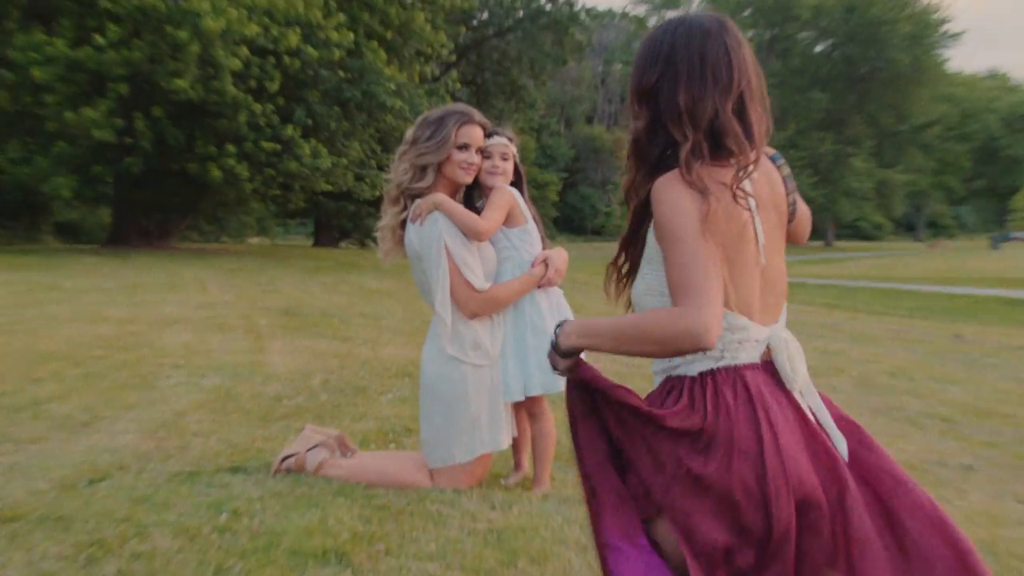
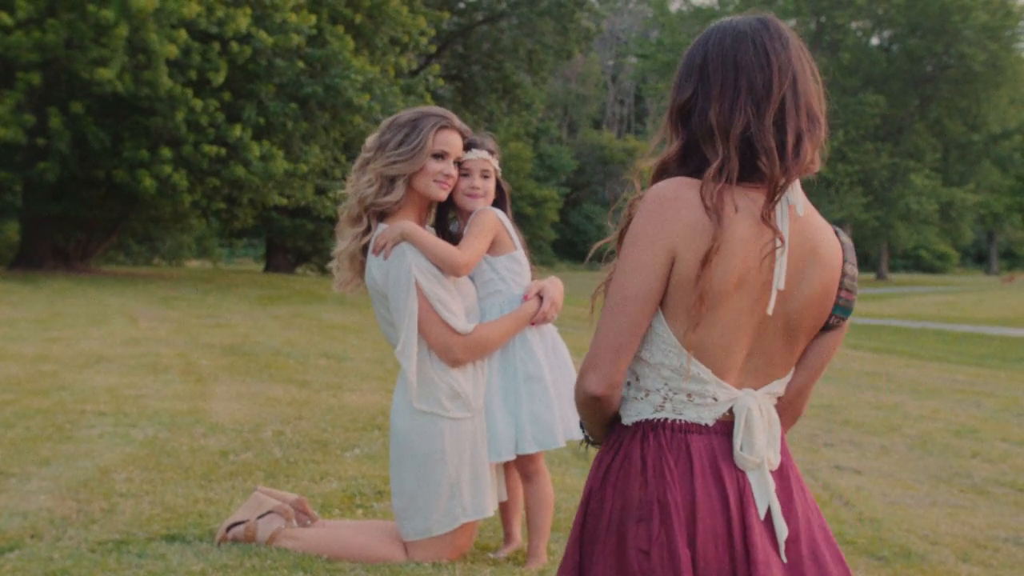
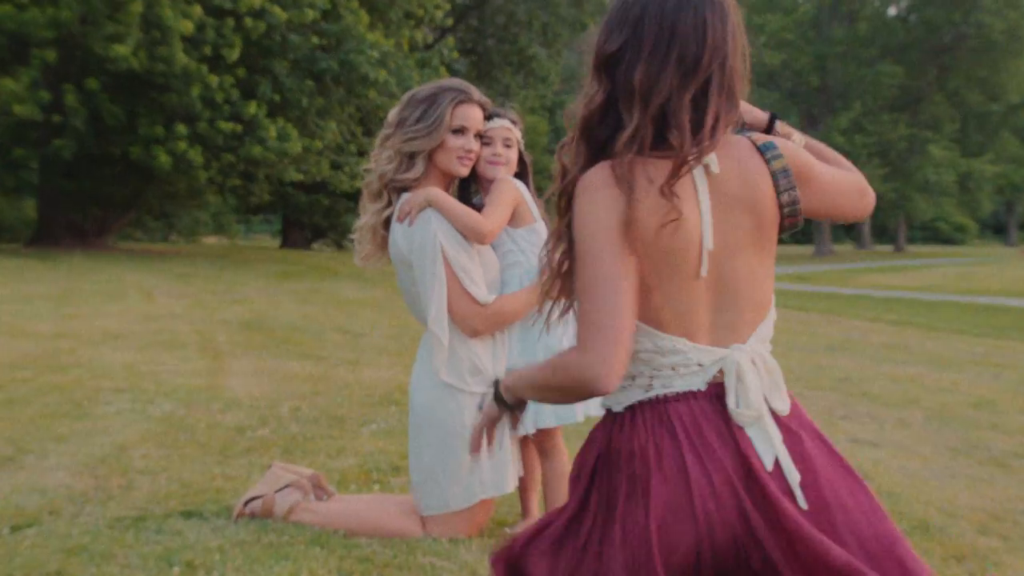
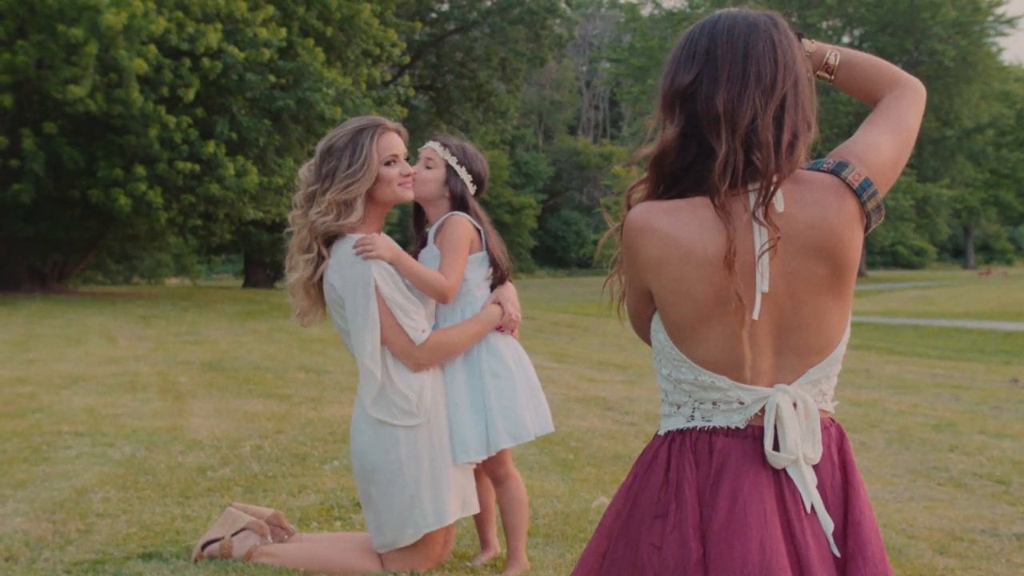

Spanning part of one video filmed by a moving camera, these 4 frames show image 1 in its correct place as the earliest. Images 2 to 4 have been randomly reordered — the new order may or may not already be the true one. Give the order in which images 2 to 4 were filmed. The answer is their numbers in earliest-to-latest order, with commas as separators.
3, 2, 4
